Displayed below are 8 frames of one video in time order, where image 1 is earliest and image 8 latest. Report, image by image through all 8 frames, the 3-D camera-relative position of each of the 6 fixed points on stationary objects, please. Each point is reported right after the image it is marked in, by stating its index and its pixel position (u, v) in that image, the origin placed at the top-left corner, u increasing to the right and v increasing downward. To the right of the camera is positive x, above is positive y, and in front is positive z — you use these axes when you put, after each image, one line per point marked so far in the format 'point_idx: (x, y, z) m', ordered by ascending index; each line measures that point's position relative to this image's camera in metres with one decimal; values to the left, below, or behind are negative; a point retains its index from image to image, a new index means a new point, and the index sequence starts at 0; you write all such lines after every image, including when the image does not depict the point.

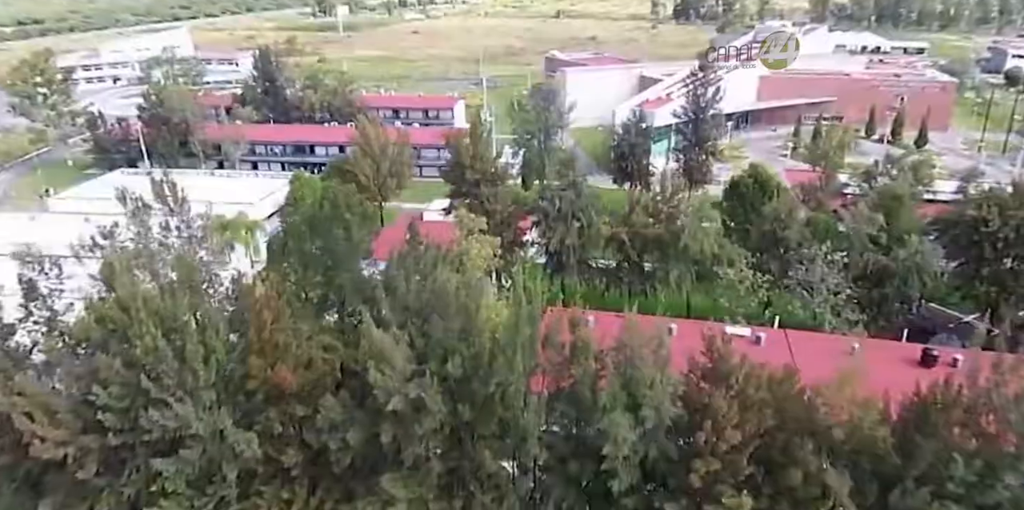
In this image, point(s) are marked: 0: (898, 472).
0: (+5.5, -3.1, +10.6) m
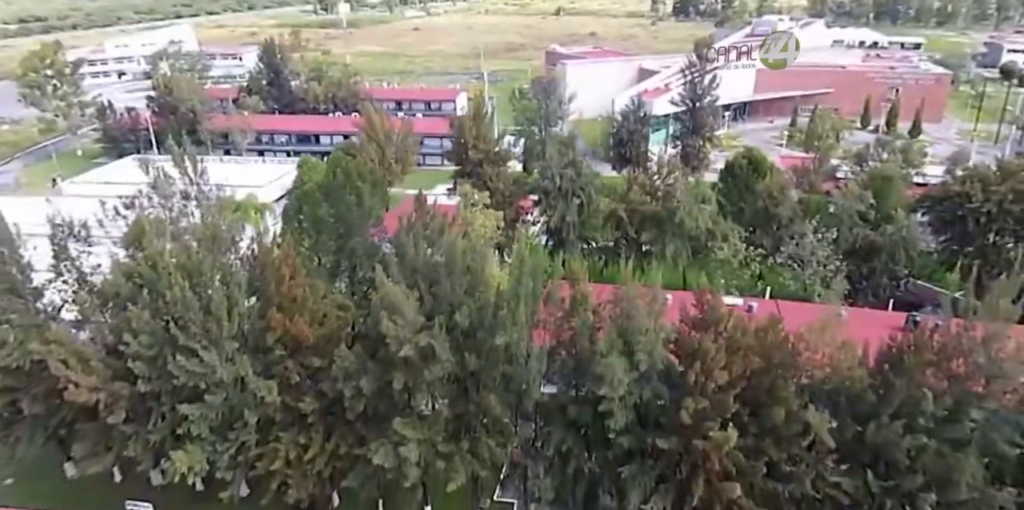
0: (+5.6, -2.4, +11.4) m
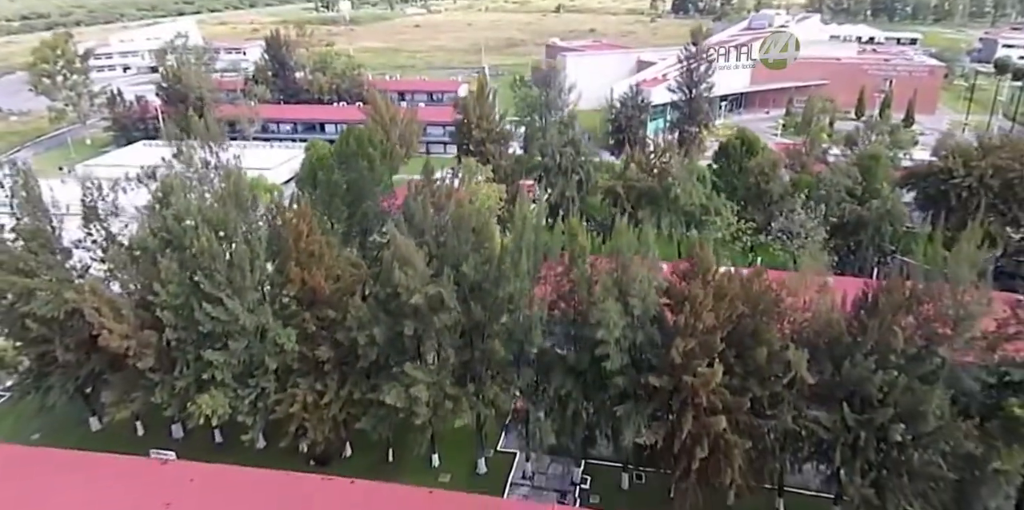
0: (+5.6, -1.6, +12.3) m
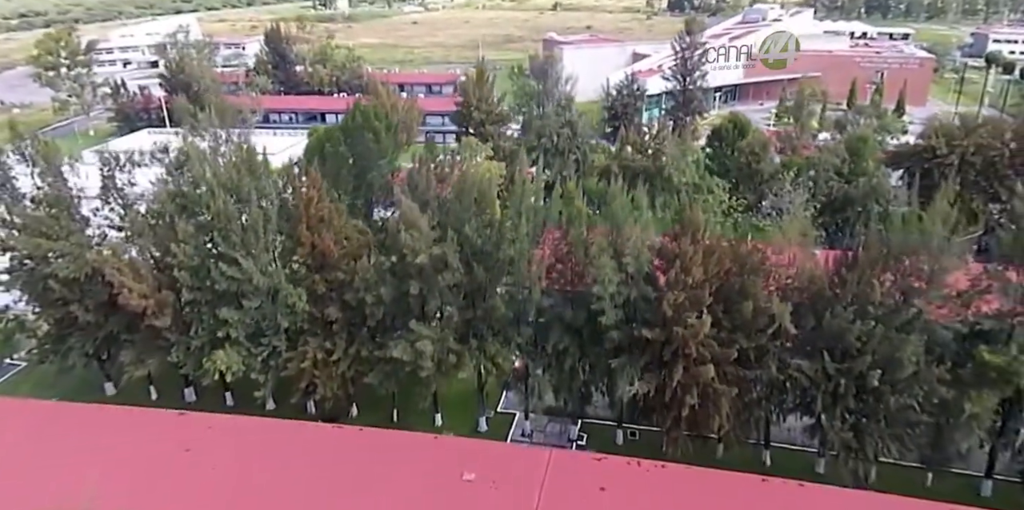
0: (+5.6, -0.9, +13.1) m
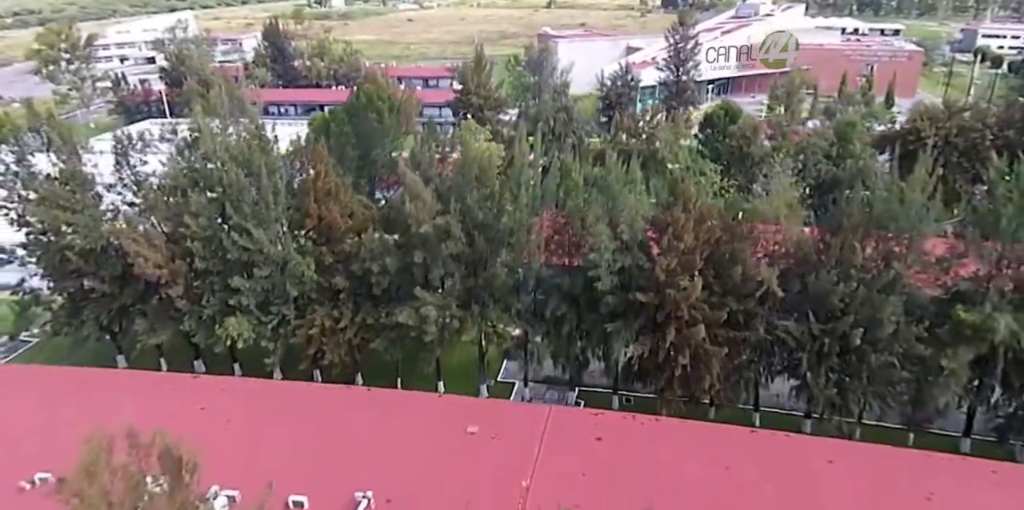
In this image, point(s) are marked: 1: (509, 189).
0: (+5.6, -0.3, +13.7) m
1: (-0.1, +1.3, +15.2) m
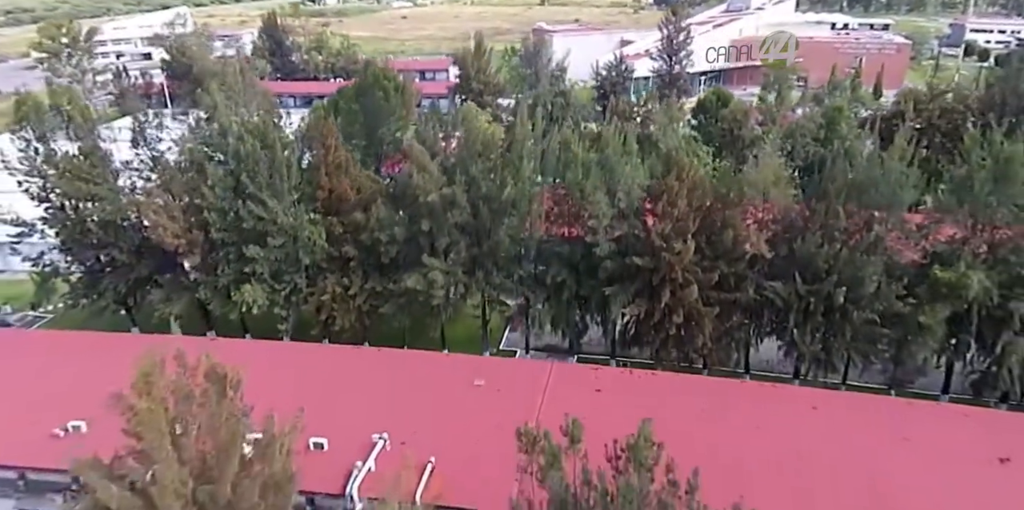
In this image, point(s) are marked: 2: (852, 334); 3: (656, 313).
0: (+5.7, +0.4, +14.5) m
1: (0.0, +2.0, +15.9) m
2: (+6.5, -1.5, +14.2) m
3: (+2.9, -1.2, +14.8) m
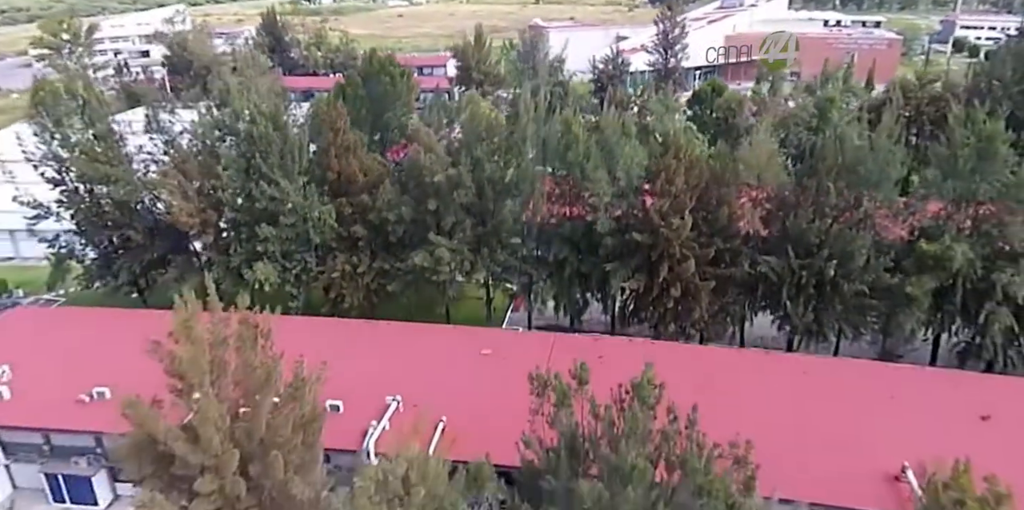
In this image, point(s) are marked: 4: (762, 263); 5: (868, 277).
0: (+5.8, +0.9, +15.2) m
1: (+0.1, +2.5, +16.5) m
2: (+6.6, -1.0, +14.8) m
3: (+3.0, -0.7, +15.4) m
4: (+5.2, -0.2, +15.2) m
5: (+7.0, -0.4, +14.6) m
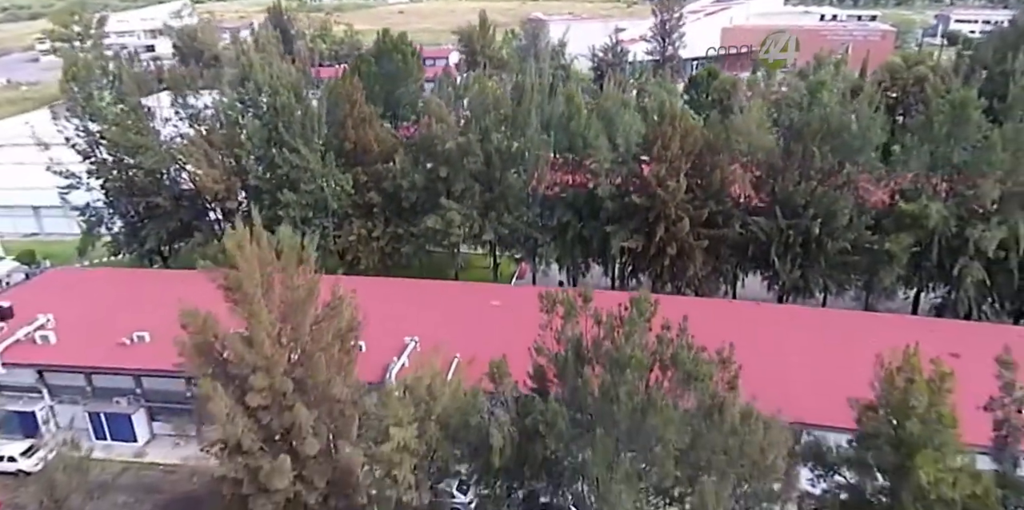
0: (+5.9, +1.8, +16.2) m
1: (+0.2, +3.3, +17.6) m
2: (+6.8, -0.2, +15.9) m
3: (+3.1, +0.2, +16.4) m
4: (+5.3, +0.7, +16.3) m
5: (+7.2, +0.4, +15.6) m
